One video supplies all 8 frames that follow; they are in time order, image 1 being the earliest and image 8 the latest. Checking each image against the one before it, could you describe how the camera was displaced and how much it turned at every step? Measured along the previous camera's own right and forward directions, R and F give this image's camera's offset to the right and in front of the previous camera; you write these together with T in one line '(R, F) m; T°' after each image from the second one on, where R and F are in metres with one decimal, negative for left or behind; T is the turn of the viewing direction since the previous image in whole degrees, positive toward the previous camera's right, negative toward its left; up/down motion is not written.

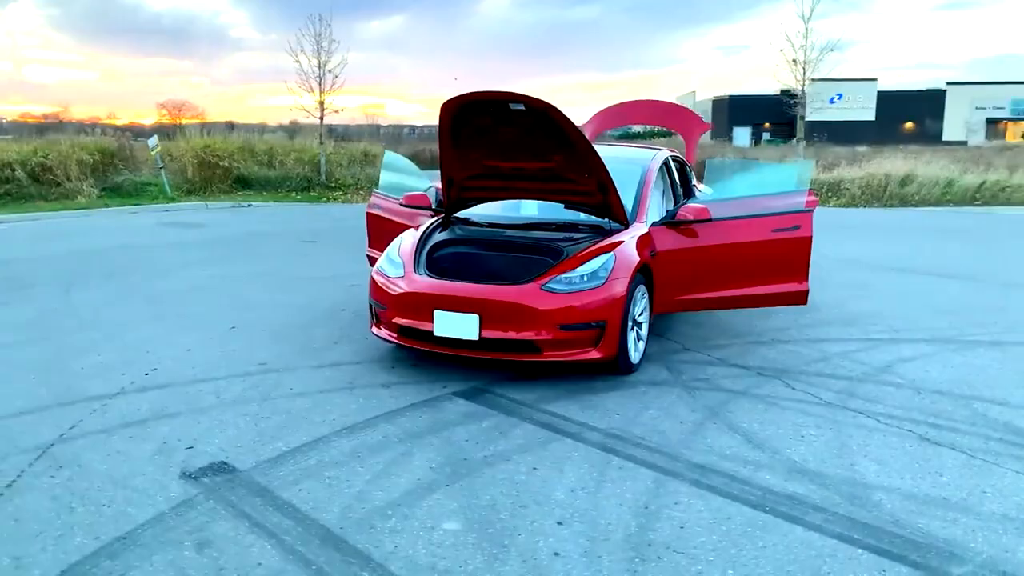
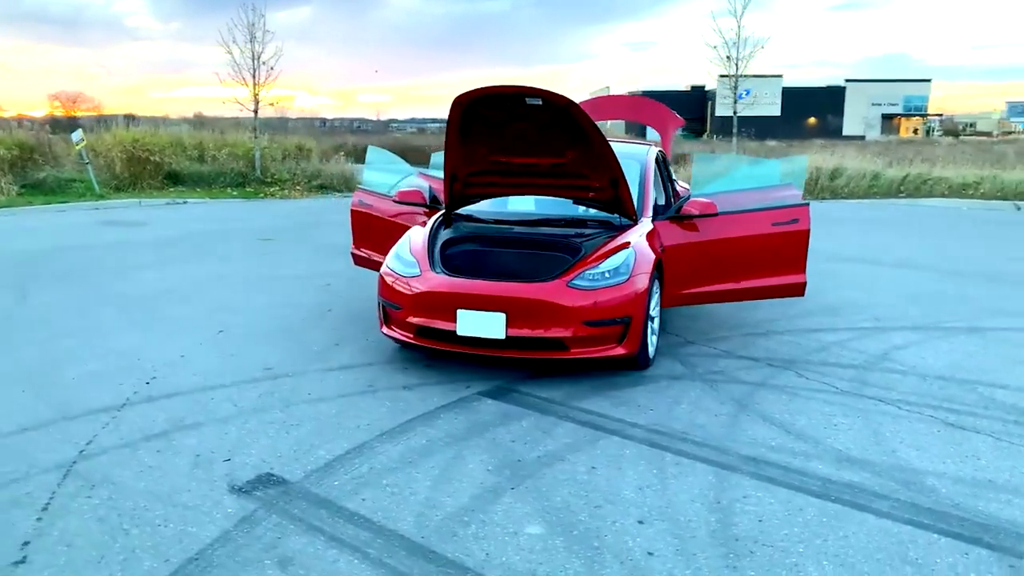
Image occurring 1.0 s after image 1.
(-0.6, +0.1) m; +6°
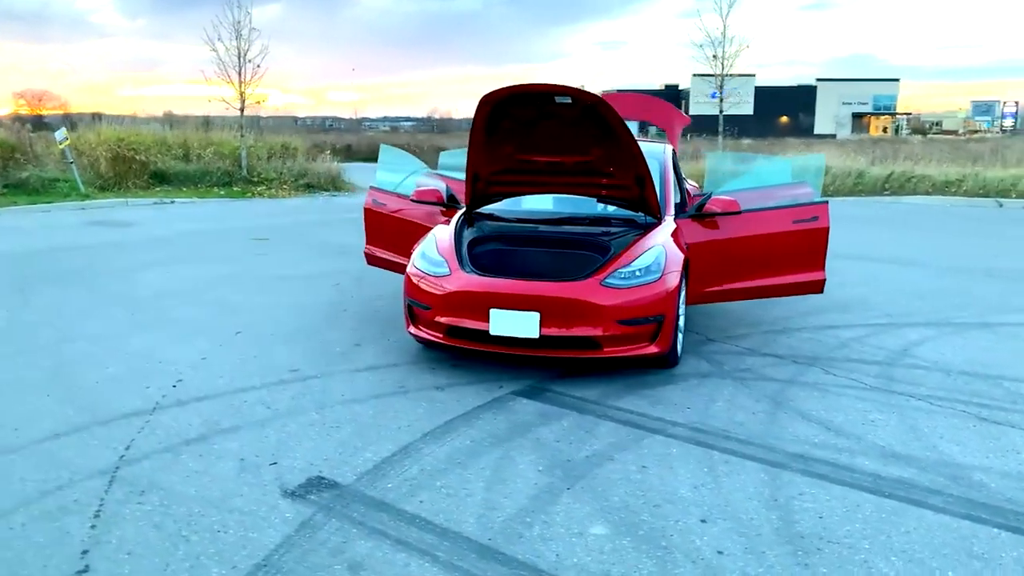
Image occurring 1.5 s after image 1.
(-0.3, 0.0) m; +2°
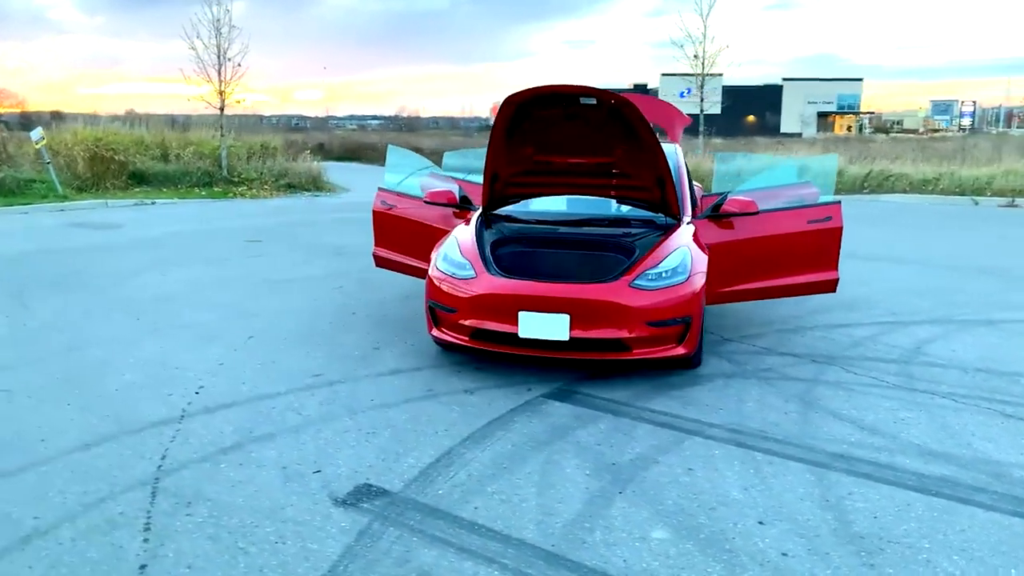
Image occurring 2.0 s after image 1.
(-0.3, 0.0) m; +2°
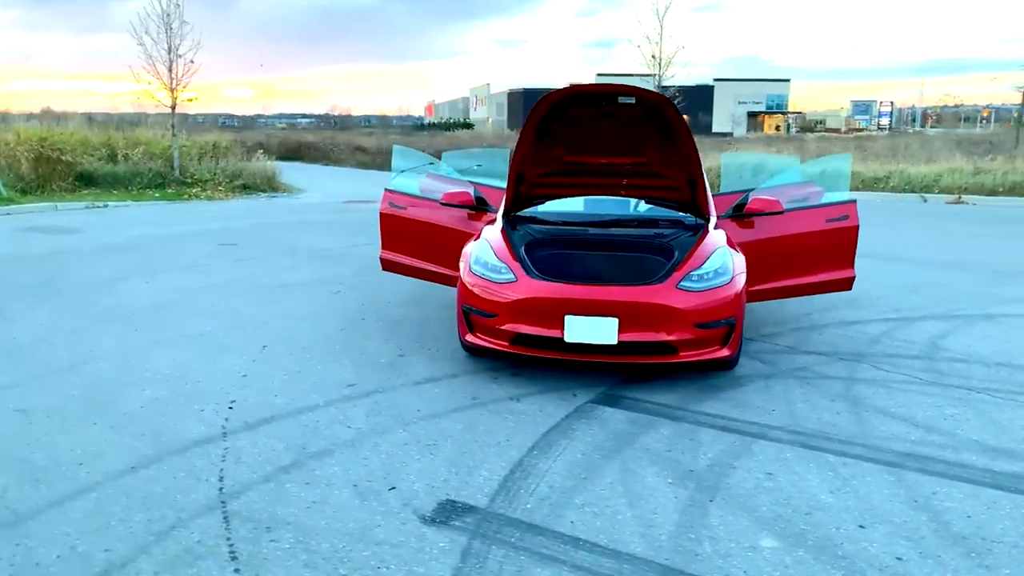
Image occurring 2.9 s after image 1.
(-0.6, +0.1) m; +4°
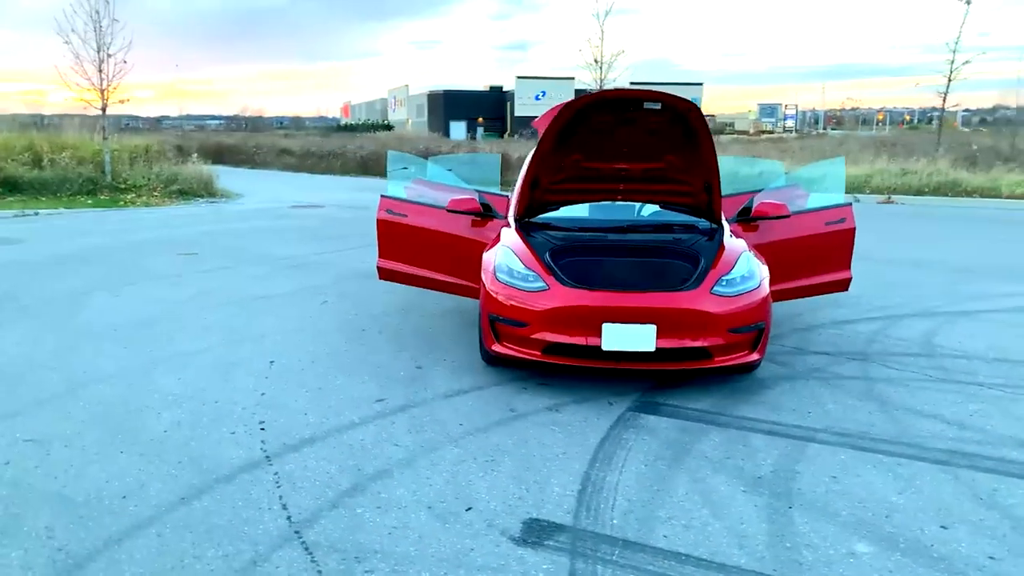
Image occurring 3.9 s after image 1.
(-0.6, +0.1) m; +5°
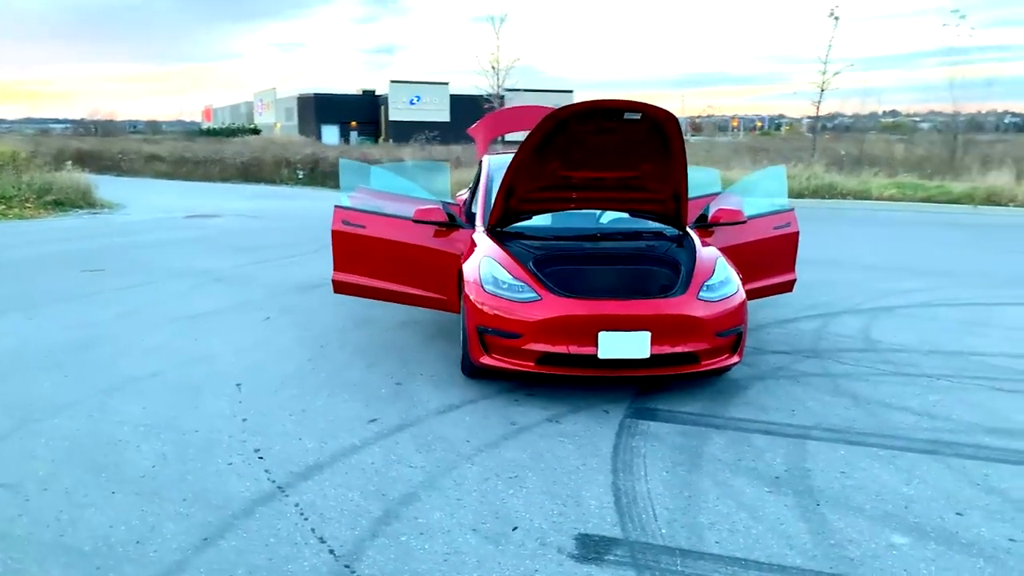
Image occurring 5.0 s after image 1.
(-0.6, +0.1) m; +9°
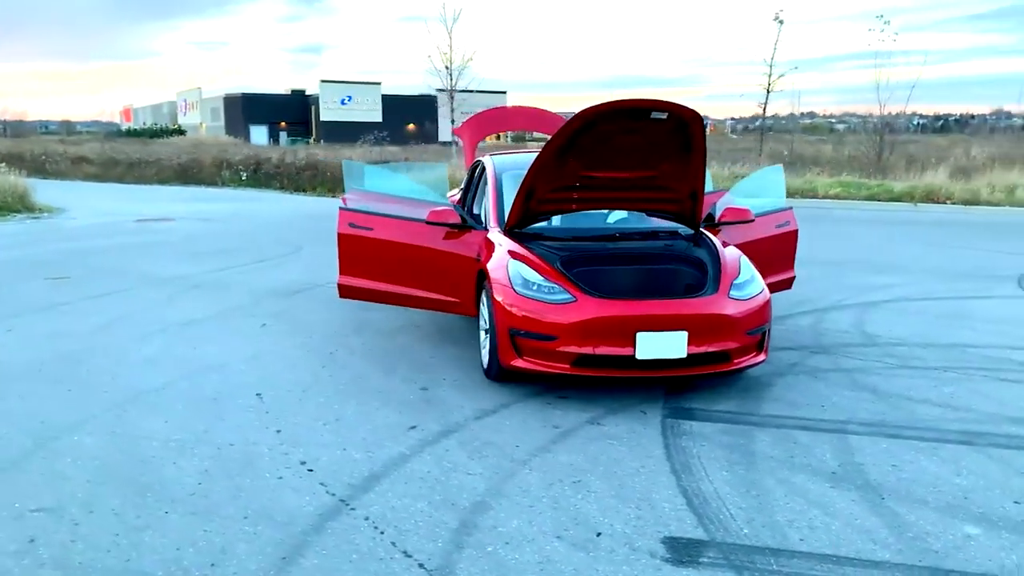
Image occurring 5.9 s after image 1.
(-0.6, +0.1) m; +5°
